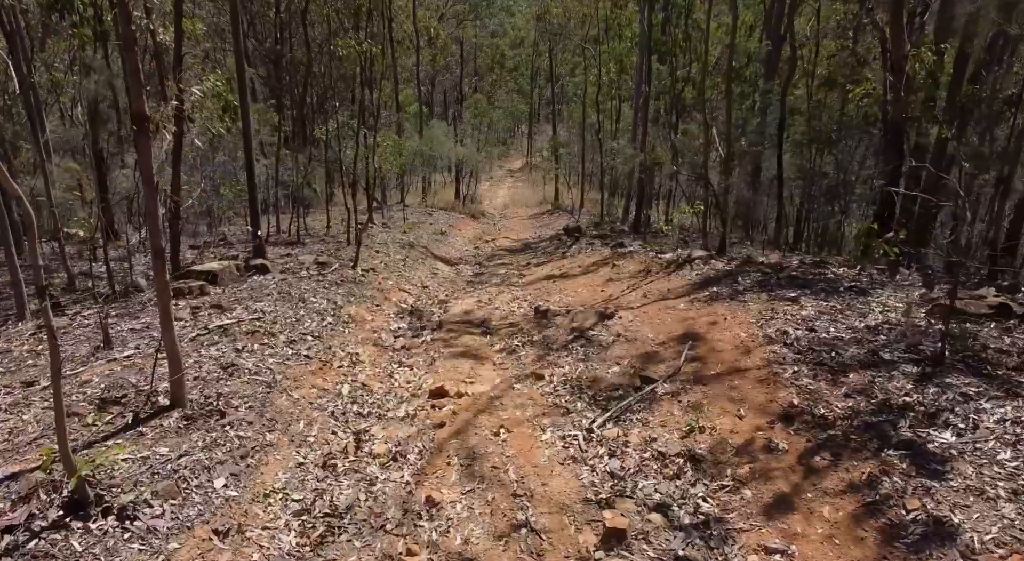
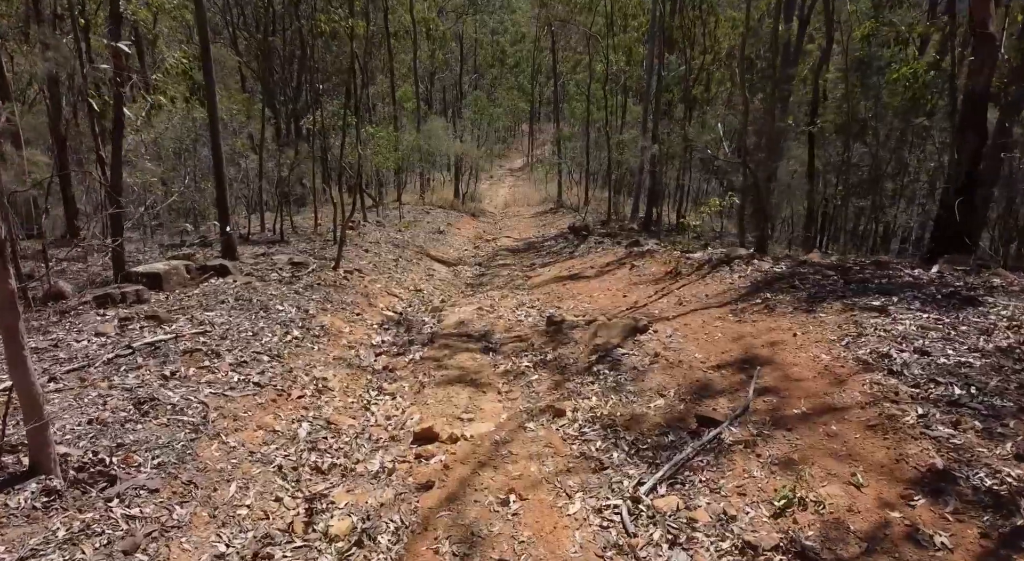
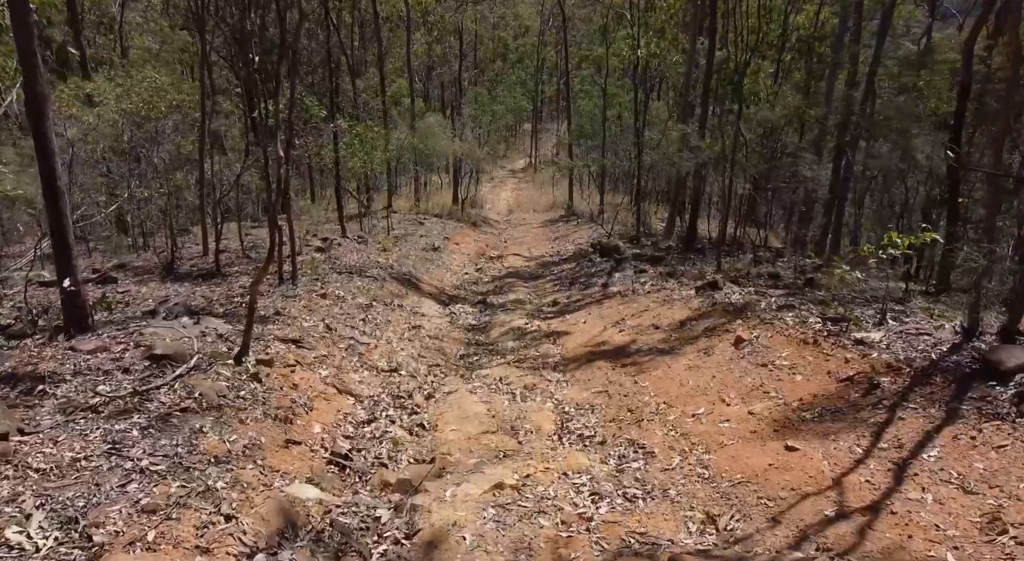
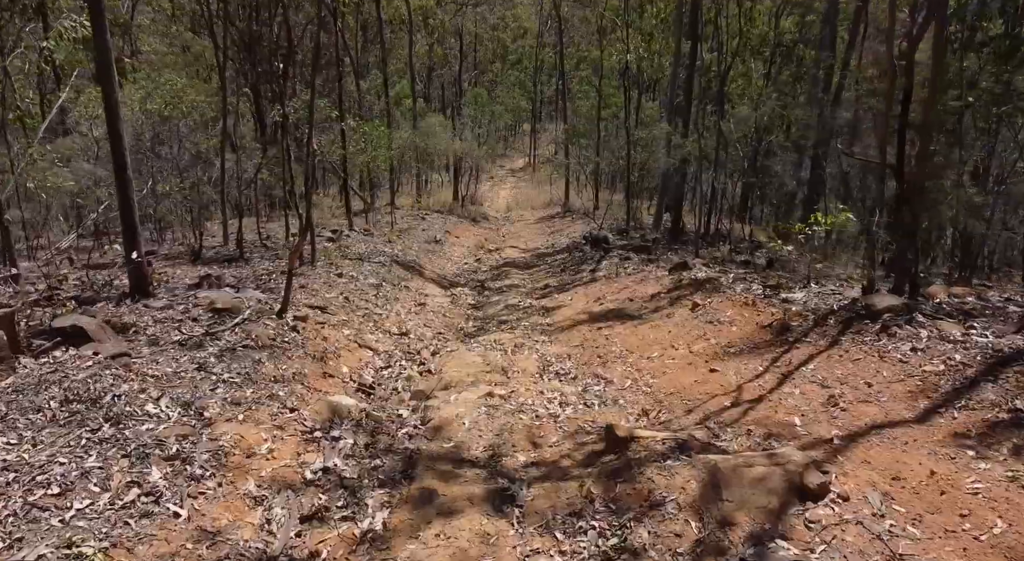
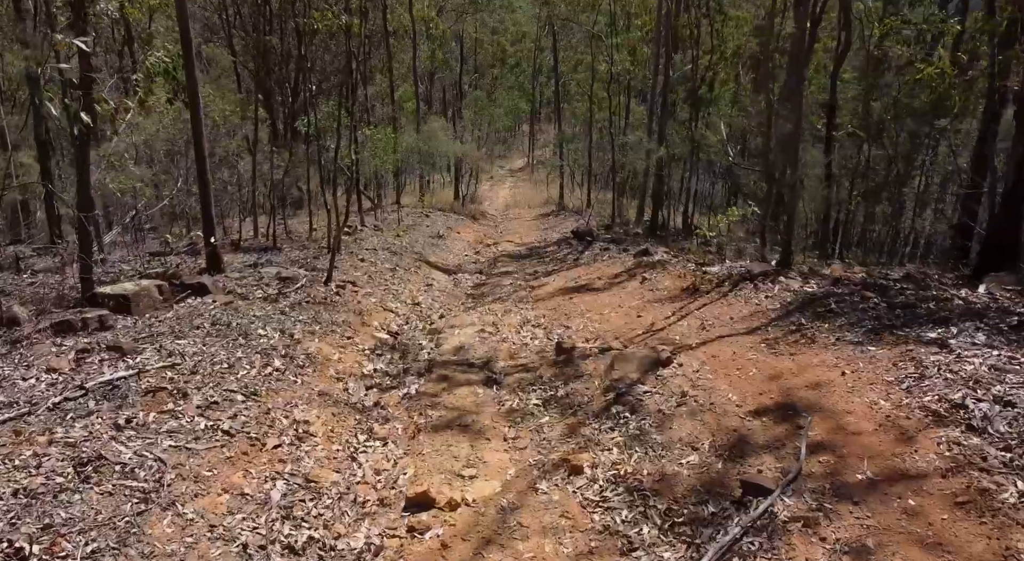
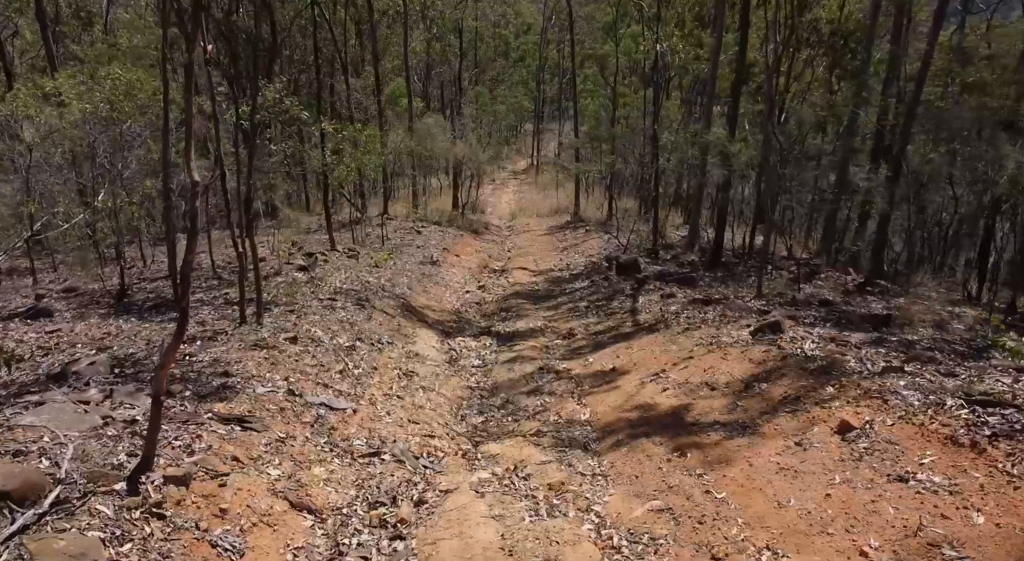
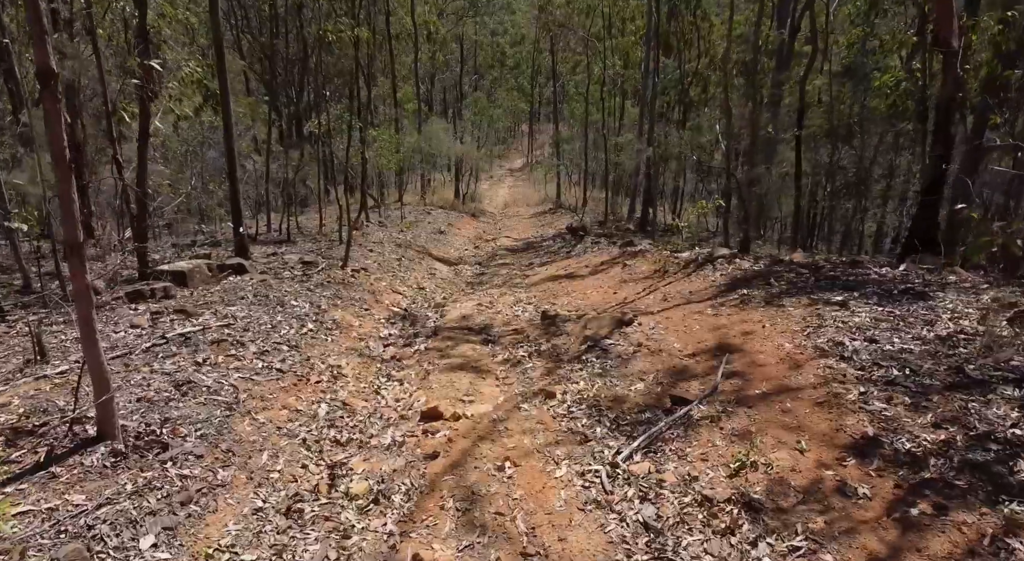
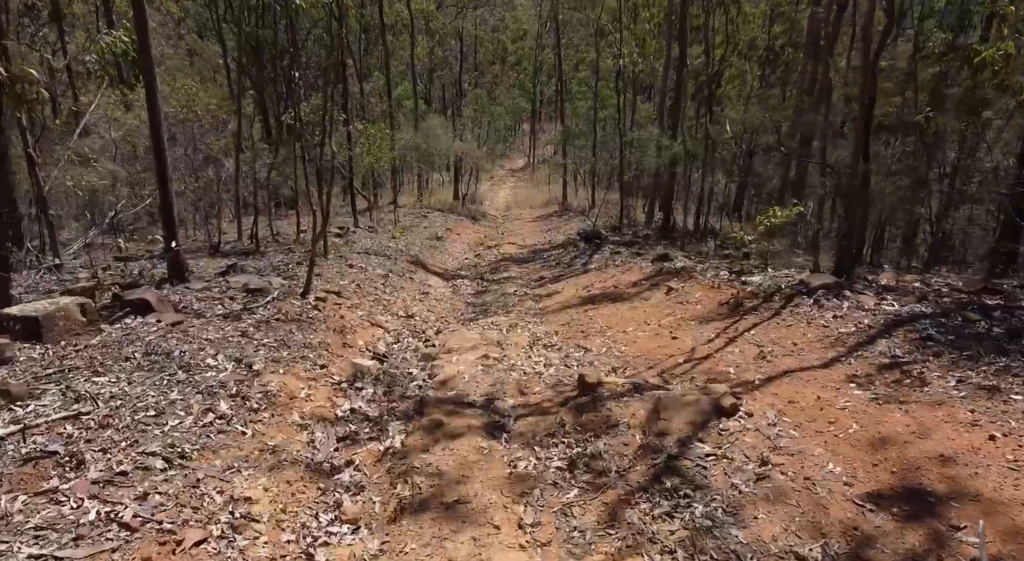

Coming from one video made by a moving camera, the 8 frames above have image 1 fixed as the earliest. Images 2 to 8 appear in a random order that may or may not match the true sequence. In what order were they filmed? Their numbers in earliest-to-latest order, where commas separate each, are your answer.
7, 2, 5, 8, 4, 3, 6
